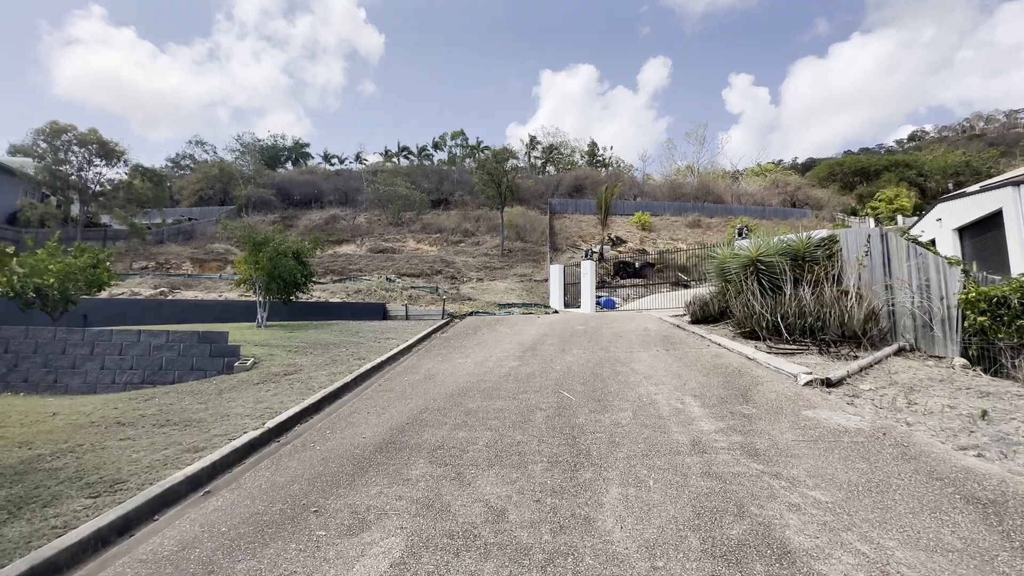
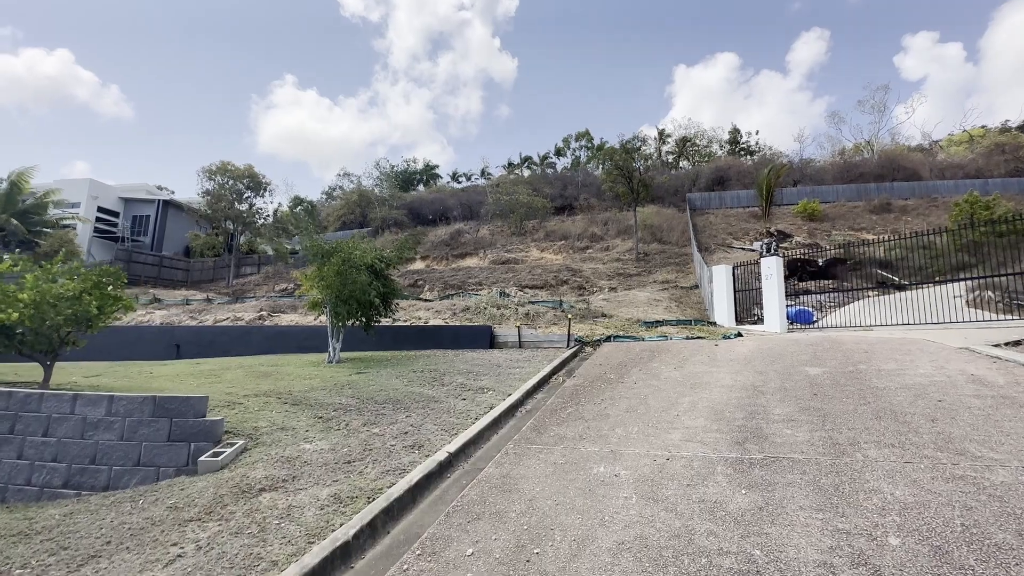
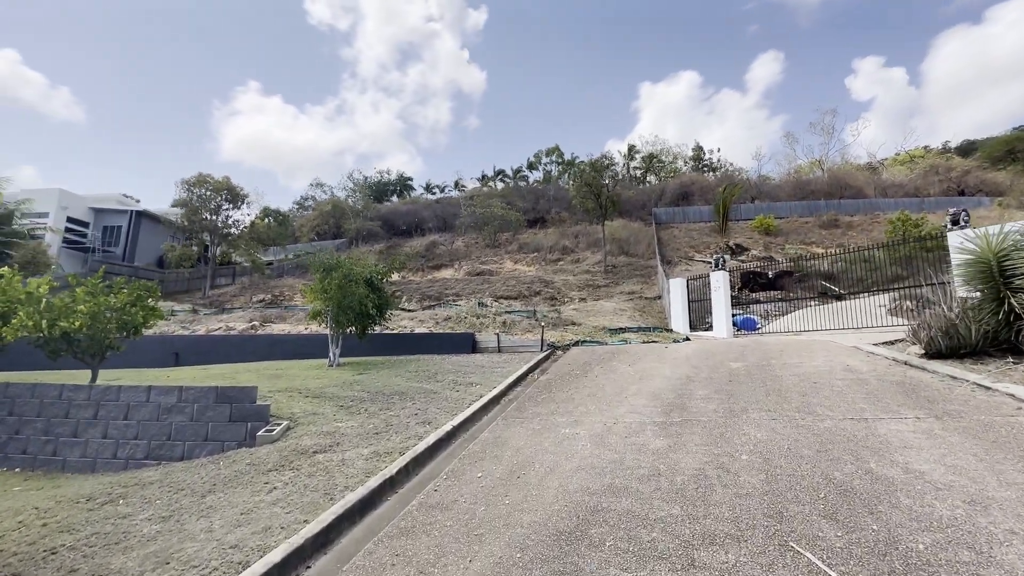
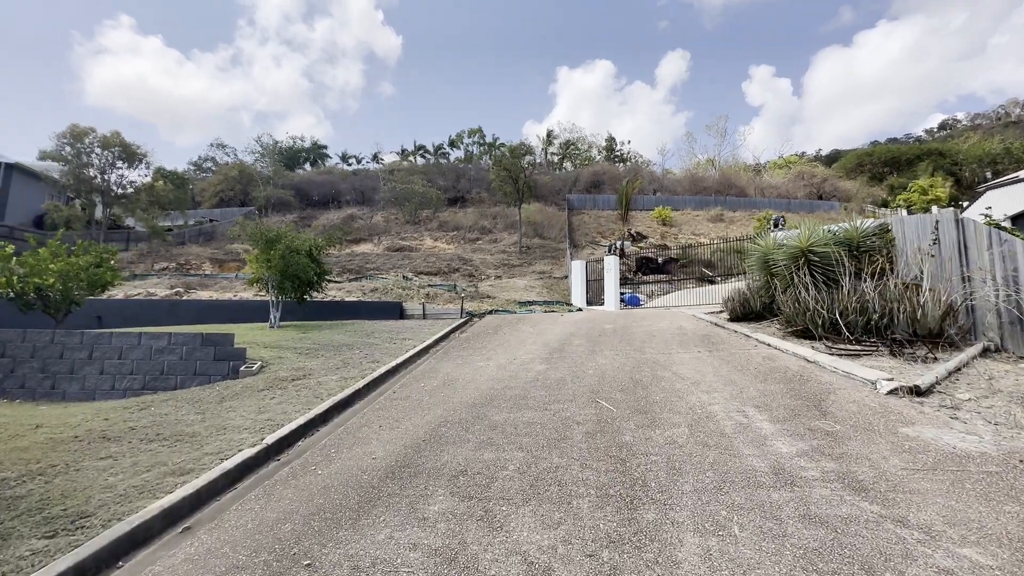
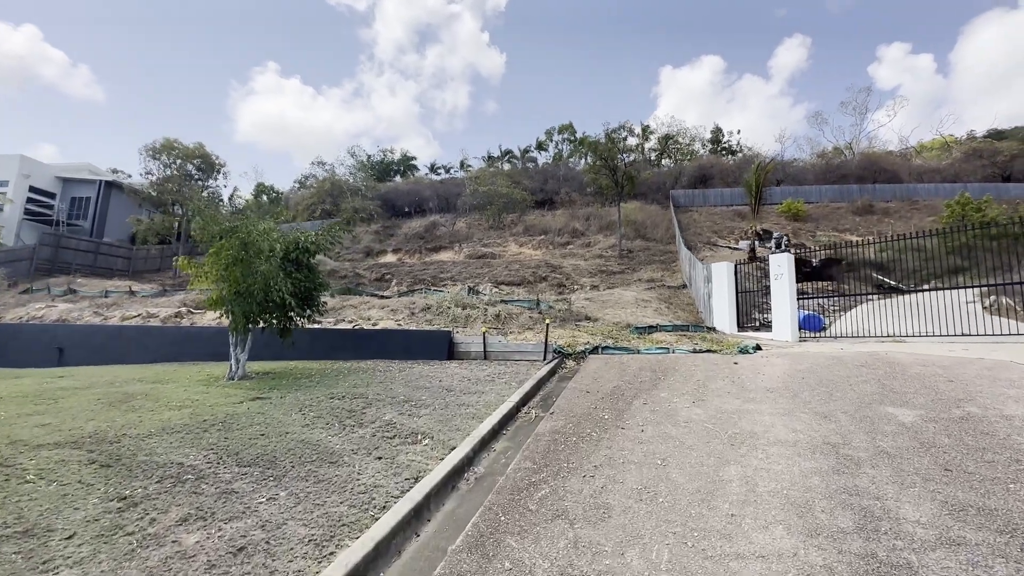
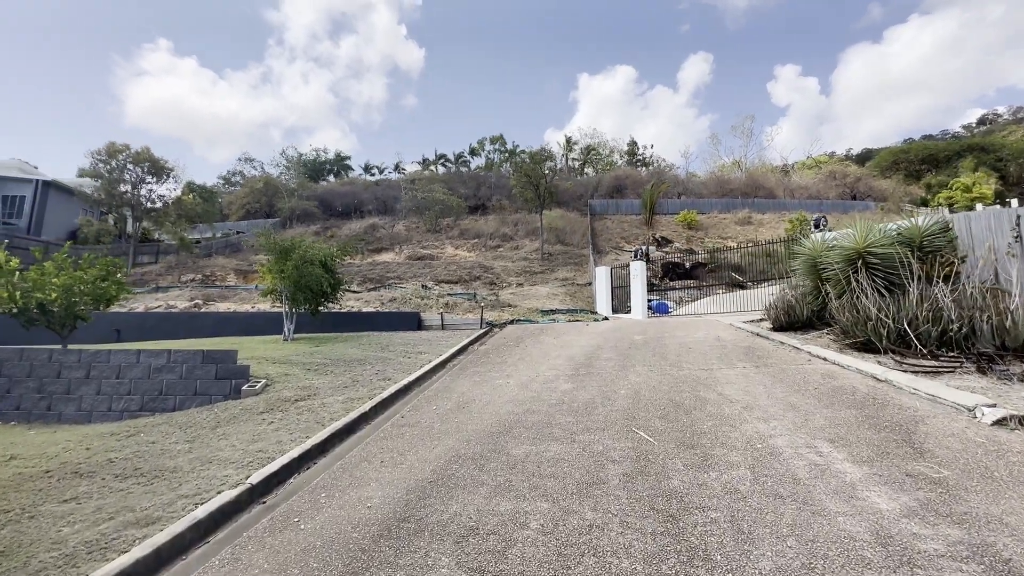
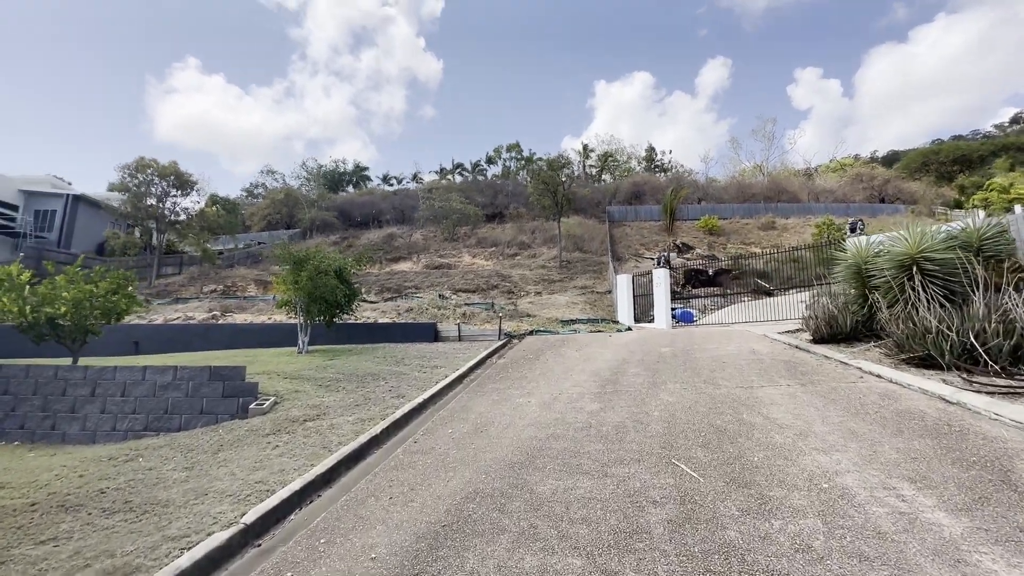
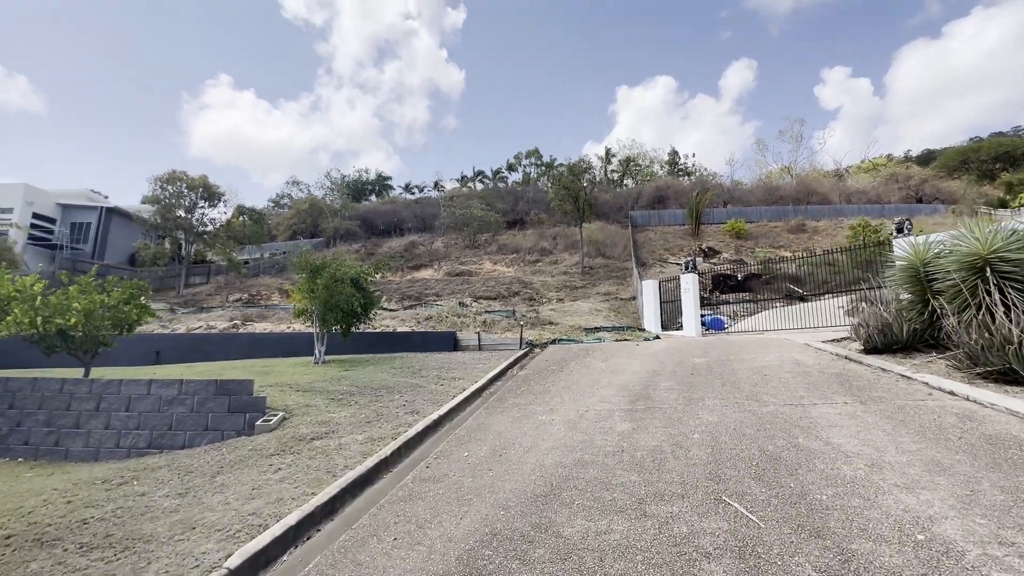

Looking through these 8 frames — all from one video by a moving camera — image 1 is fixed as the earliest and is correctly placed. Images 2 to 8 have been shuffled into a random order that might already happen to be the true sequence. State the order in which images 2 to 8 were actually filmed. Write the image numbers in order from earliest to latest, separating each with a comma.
4, 6, 7, 8, 3, 2, 5
